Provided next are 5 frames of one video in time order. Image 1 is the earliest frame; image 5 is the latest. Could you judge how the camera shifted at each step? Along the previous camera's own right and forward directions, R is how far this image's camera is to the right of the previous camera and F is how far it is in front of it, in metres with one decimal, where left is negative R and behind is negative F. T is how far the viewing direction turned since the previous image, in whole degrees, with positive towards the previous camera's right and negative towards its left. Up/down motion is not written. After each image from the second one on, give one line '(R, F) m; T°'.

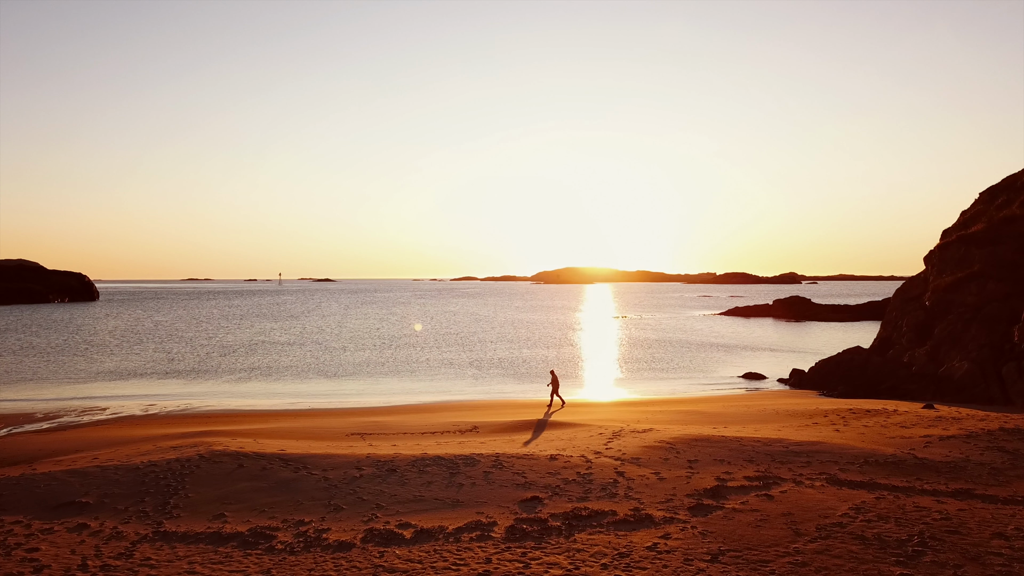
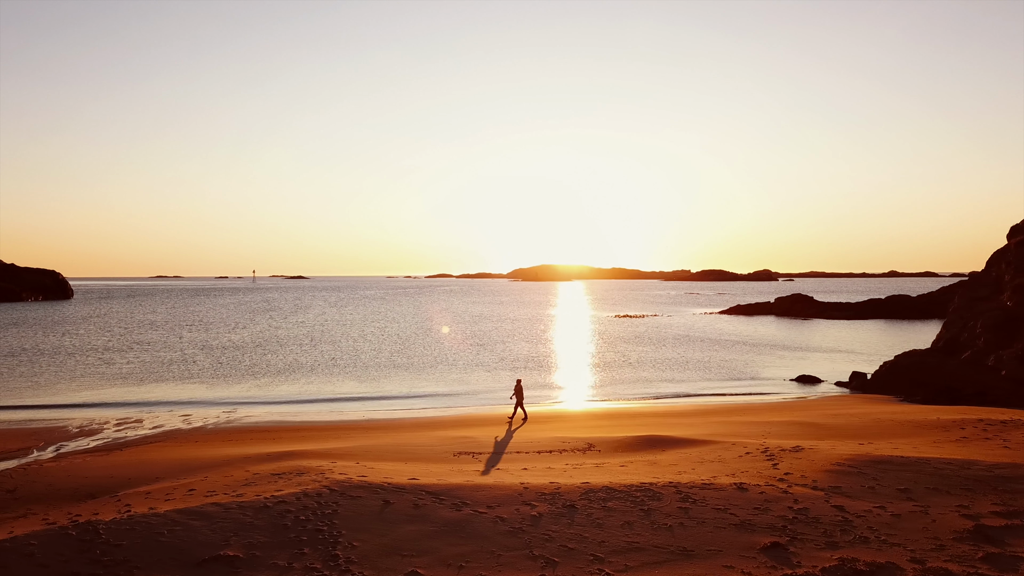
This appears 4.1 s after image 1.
(-4.2, +2.1) m; +2°
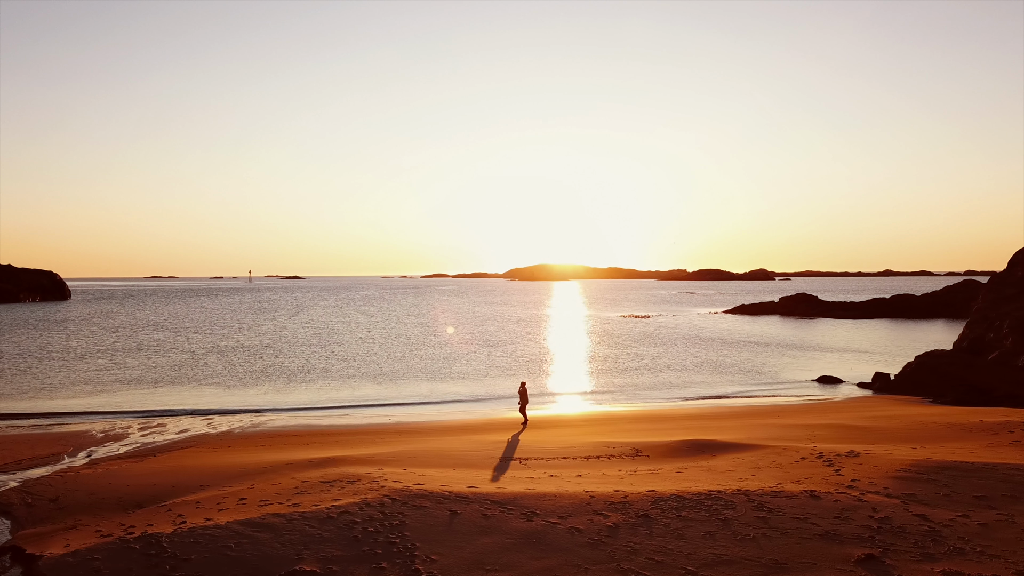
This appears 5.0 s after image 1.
(-1.4, +0.4) m; 0°
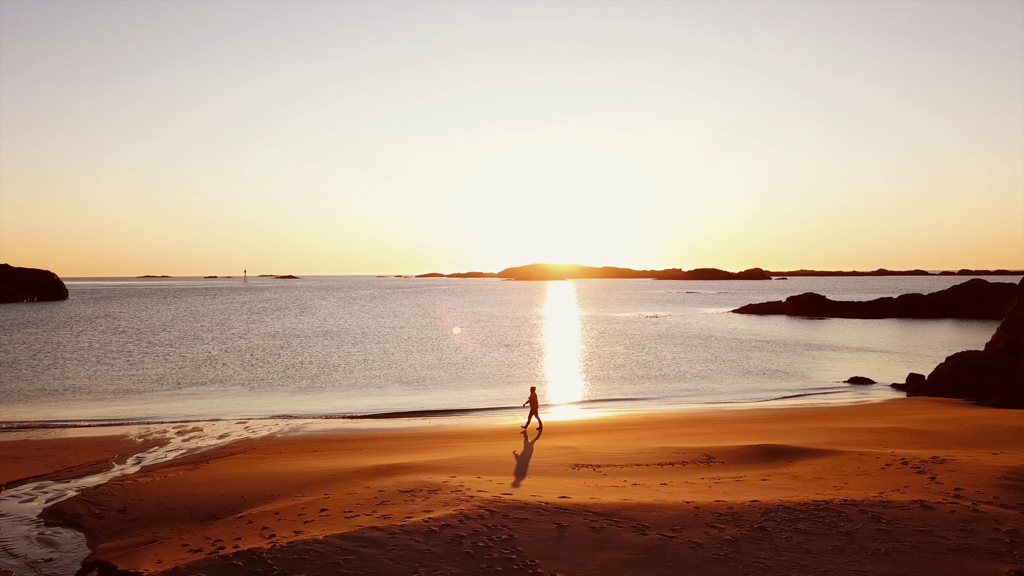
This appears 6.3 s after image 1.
(-2.1, +0.5) m; 0°
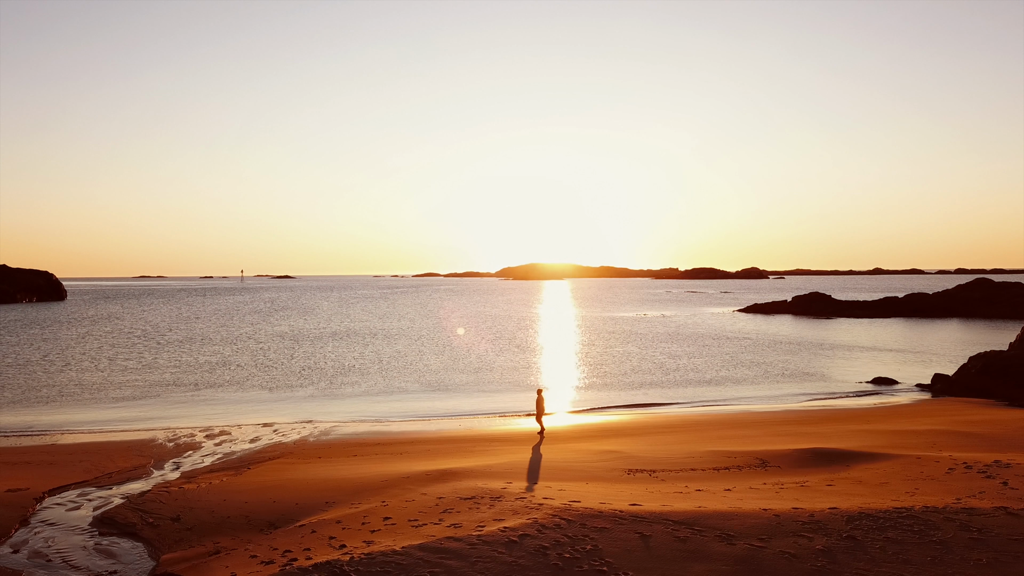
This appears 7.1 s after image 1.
(-1.5, +0.3) m; 0°
